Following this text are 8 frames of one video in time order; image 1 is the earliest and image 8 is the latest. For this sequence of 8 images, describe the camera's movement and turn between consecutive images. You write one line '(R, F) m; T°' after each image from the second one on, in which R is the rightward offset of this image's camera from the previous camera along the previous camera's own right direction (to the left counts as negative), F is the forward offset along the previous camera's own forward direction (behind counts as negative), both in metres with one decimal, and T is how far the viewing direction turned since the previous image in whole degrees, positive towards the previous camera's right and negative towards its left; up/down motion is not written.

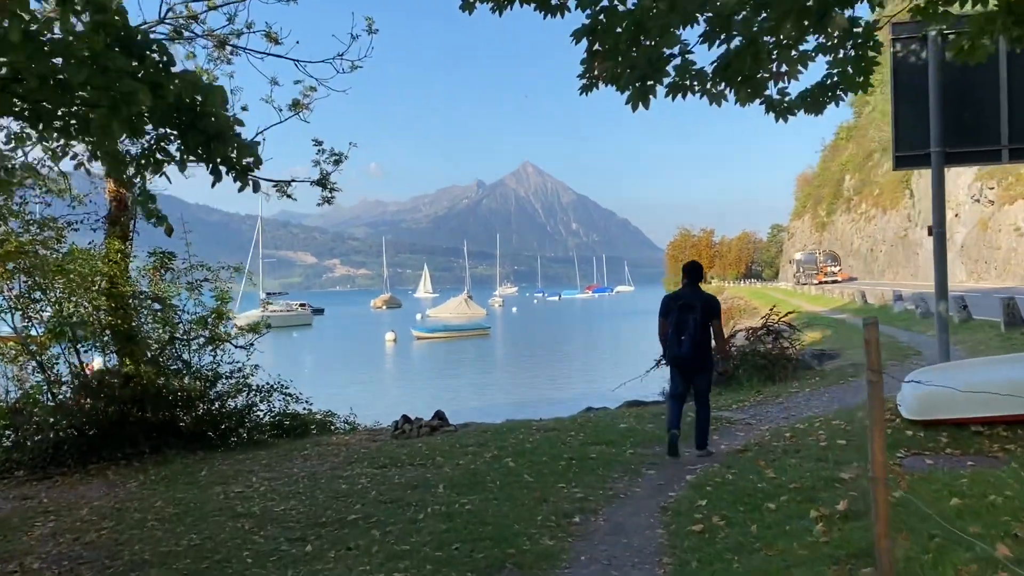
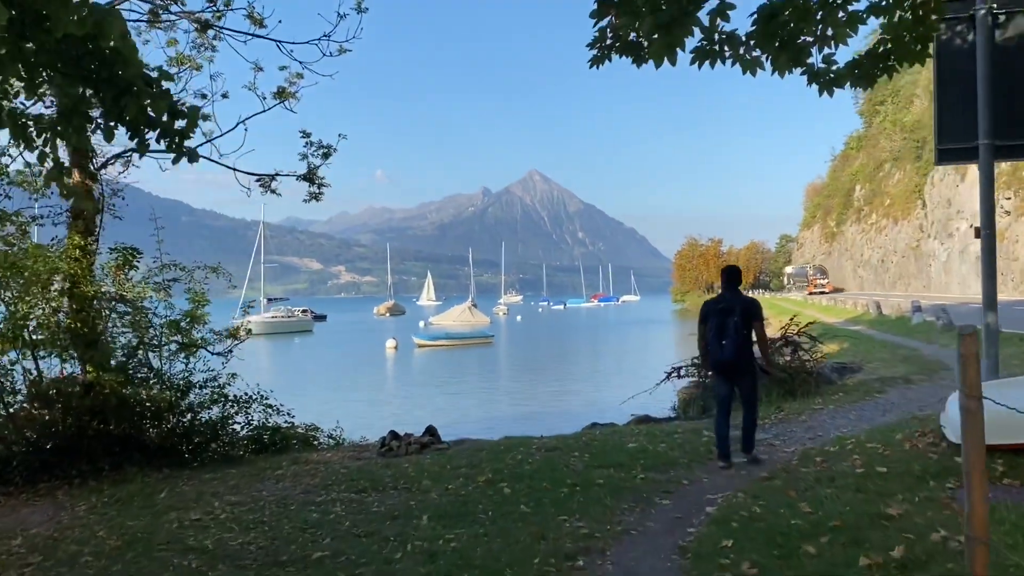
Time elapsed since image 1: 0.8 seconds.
(+0.1, +1.0) m; 0°
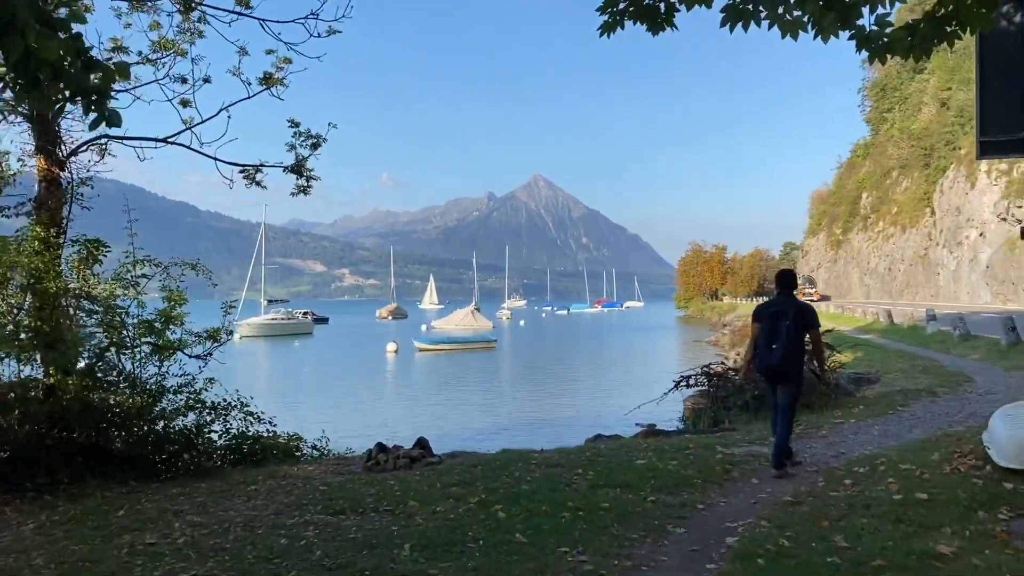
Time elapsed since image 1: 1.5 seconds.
(0.0, +0.8) m; 0°
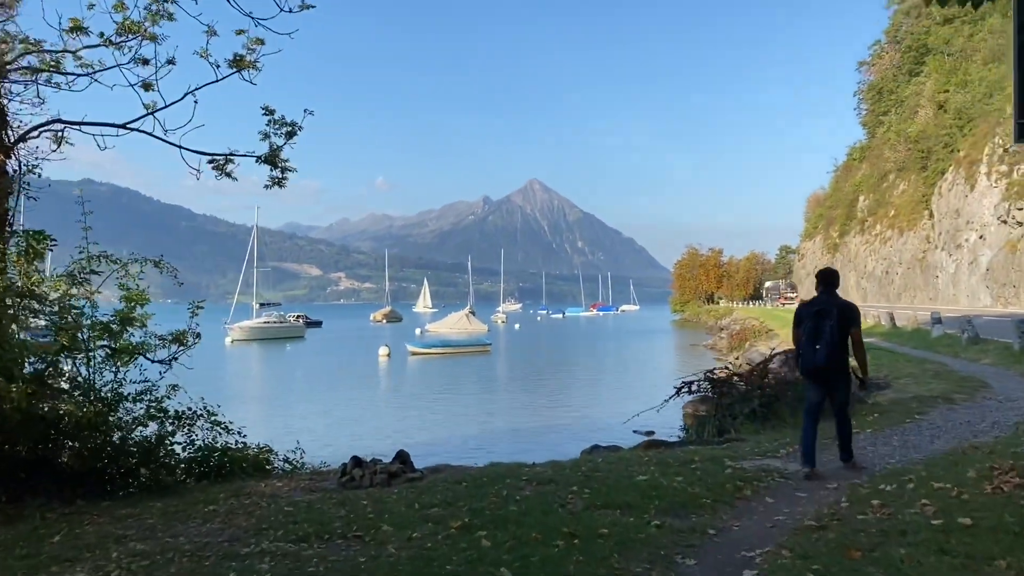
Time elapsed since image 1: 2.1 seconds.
(+0.1, +0.8) m; 0°
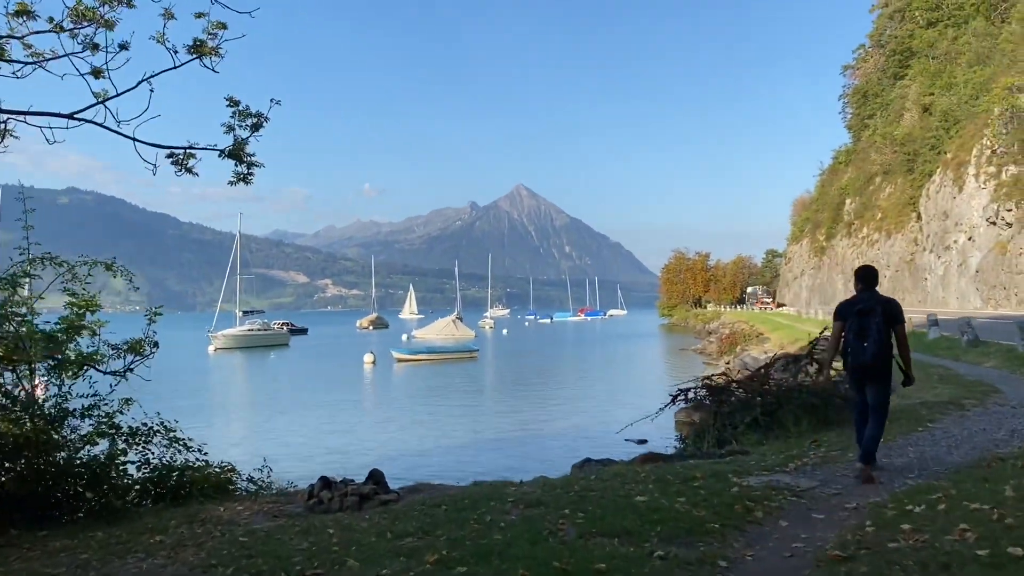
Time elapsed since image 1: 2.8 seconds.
(0.0, +0.8) m; +1°
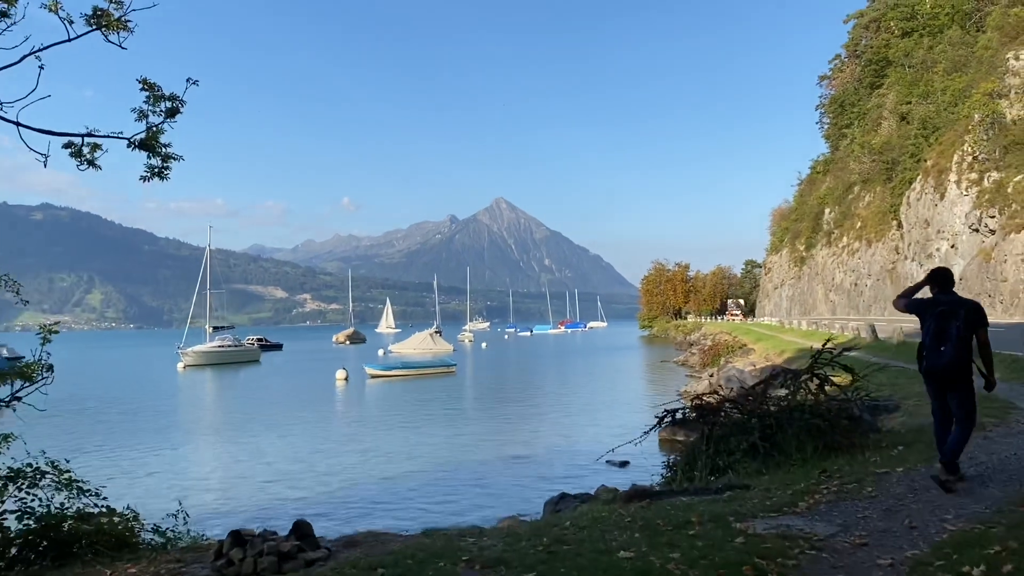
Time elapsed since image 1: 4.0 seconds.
(+0.2, +1.4) m; +1°
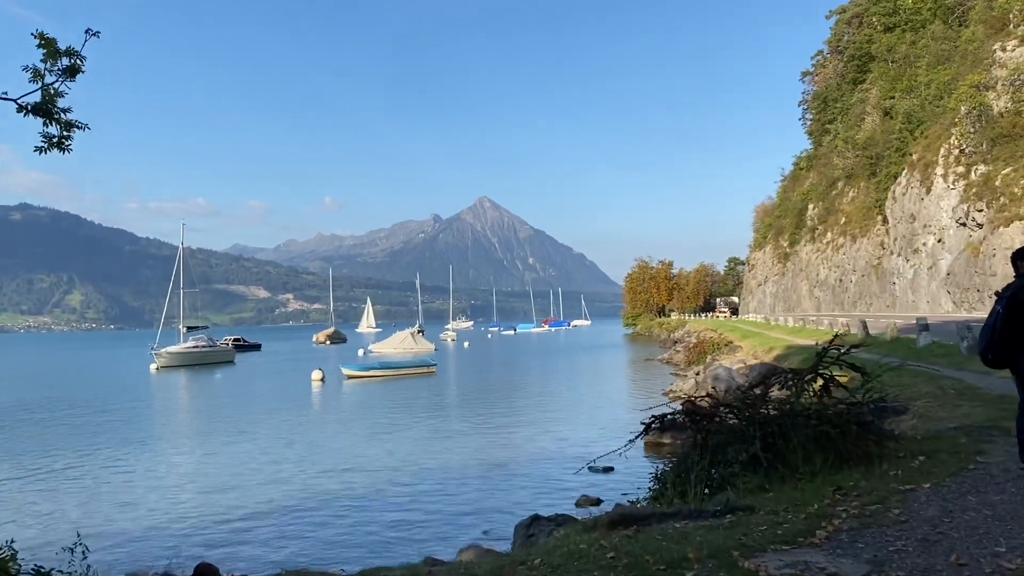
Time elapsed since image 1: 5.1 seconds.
(+0.2, +1.3) m; +1°
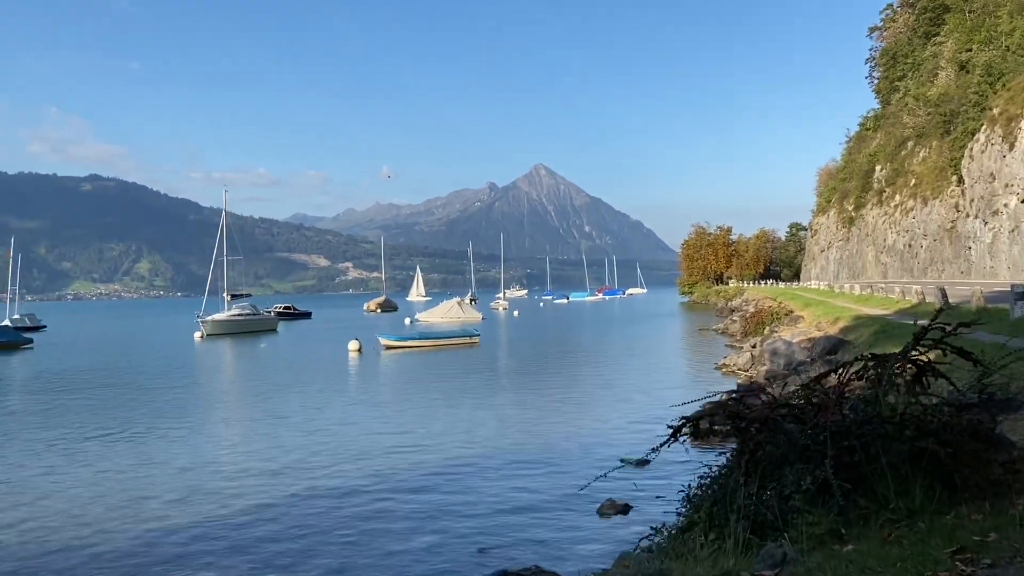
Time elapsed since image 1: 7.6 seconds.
(+0.7, +2.5) m; -4°
